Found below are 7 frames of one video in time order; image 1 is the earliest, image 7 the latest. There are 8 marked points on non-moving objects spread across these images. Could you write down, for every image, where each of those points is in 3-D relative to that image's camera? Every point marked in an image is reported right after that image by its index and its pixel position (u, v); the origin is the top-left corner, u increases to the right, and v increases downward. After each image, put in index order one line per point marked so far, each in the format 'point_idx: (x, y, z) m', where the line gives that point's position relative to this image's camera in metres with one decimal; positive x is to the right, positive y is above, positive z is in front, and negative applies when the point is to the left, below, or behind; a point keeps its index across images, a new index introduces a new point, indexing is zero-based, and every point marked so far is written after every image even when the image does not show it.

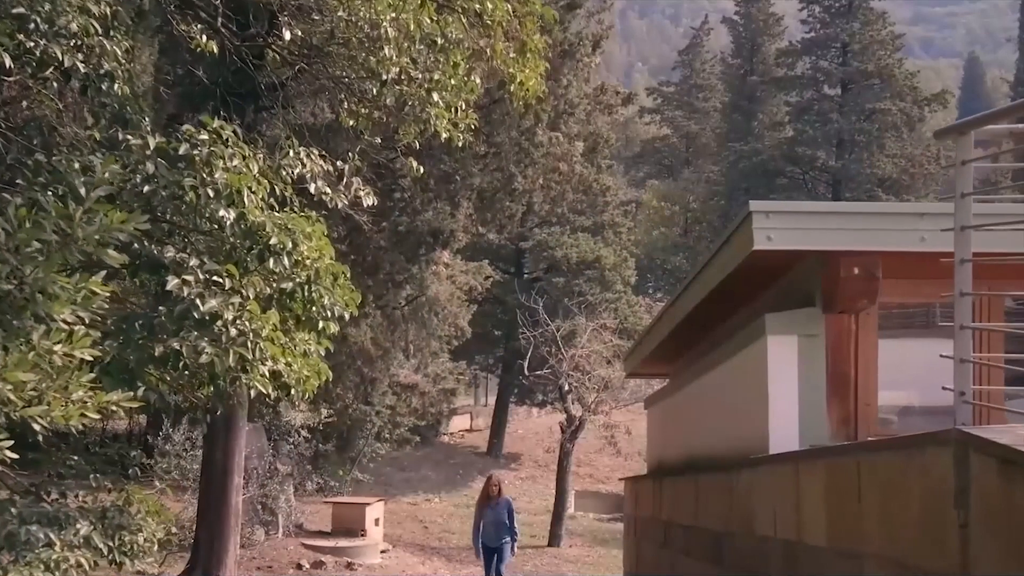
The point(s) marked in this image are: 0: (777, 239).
0: (+1.4, +0.2, +5.0) m
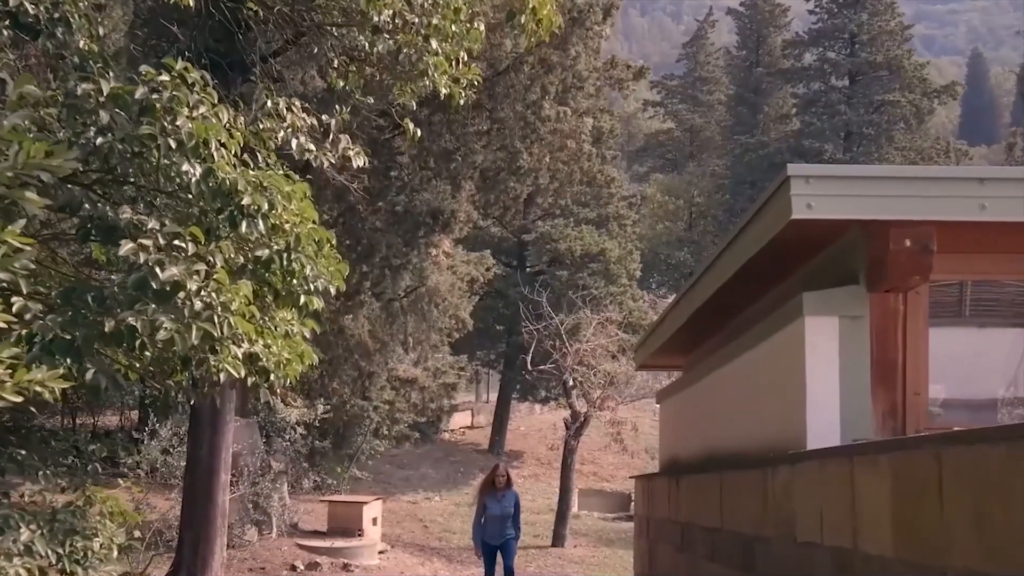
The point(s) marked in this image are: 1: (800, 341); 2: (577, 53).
0: (+1.4, +0.4, +4.4) m
1: (+1.4, -0.3, +4.8) m
2: (+0.8, +2.8, +11.3) m
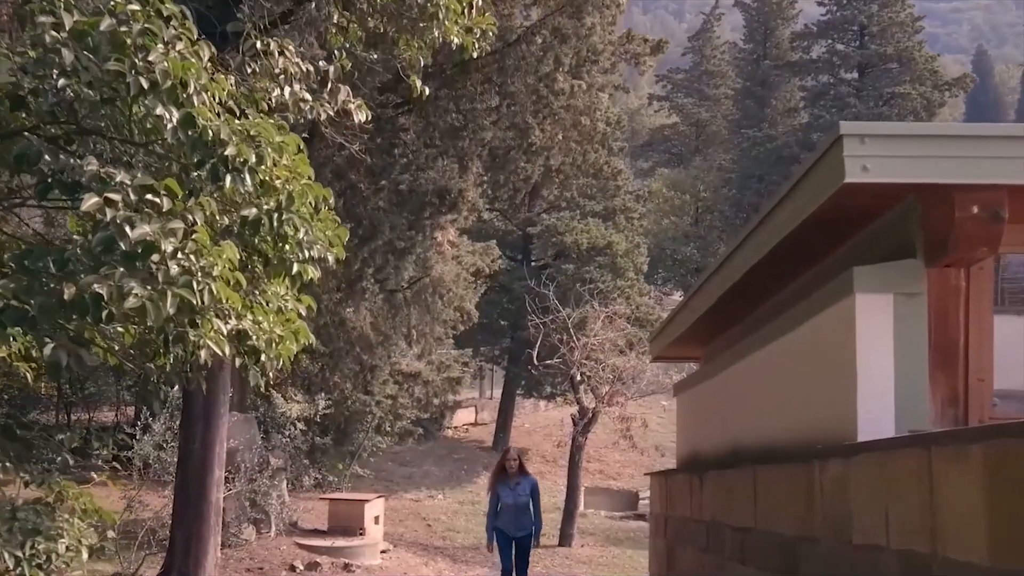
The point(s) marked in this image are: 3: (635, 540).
0: (+1.5, +0.5, +3.9) m
1: (+1.5, -0.1, +4.4) m
2: (+0.9, +2.9, +10.8) m
3: (+2.2, -4.6, +17.8) m
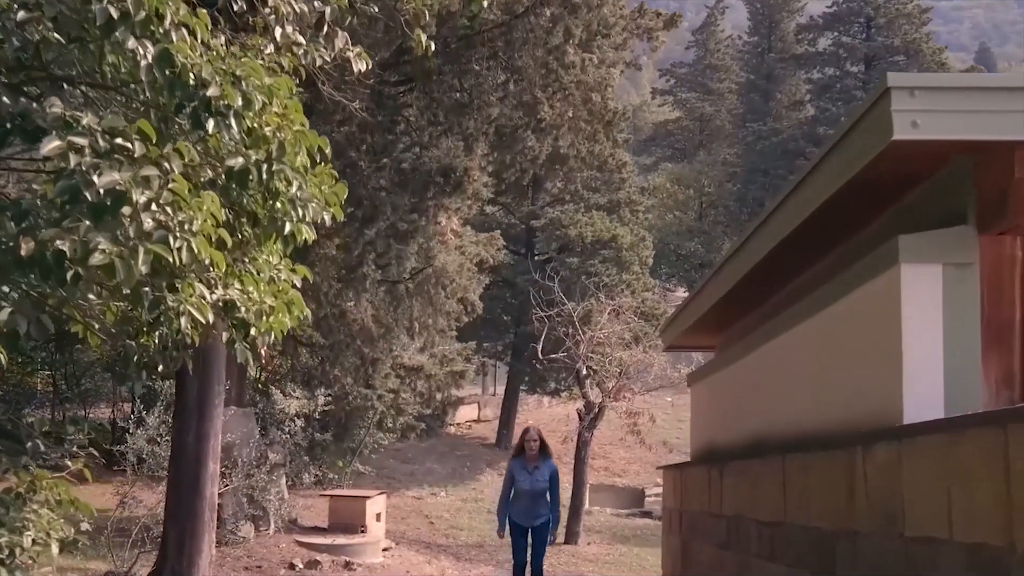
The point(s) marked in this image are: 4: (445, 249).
0: (+1.5, +0.6, +3.6) m
1: (+1.6, 0.0, +4.0) m
2: (+0.9, +3.0, +10.5) m
3: (+2.3, -4.5, +17.4) m
4: (-1.0, +0.6, +14.6) m
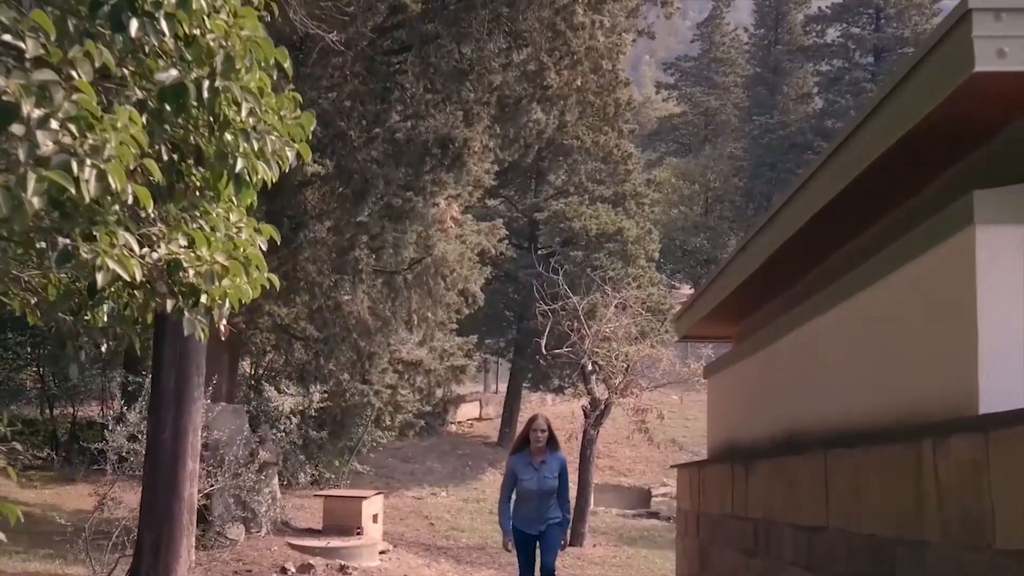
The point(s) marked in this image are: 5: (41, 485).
0: (+1.5, +0.7, +3.0) m
1: (+1.6, +0.1, +3.4) m
2: (+1.0, +3.1, +9.9) m
3: (+2.4, -4.3, +16.8) m
4: (-1.0, +0.7, +14.0) m
5: (-7.2, -3.0, +15.0) m
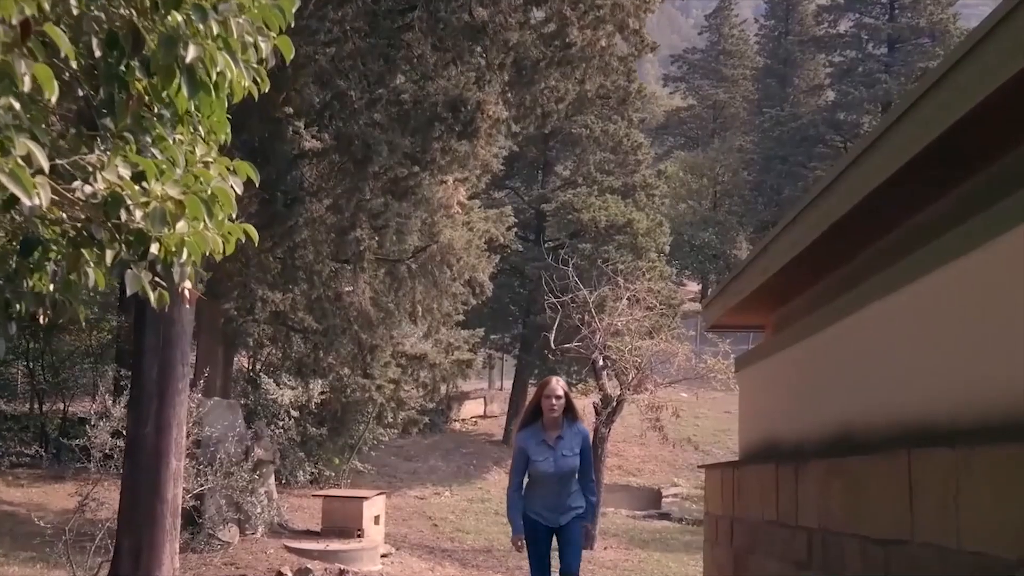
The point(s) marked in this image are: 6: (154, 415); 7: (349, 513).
0: (+1.6, +0.8, +2.3) m
1: (+1.7, +0.2, +2.7) m
2: (+1.1, +3.3, +9.2) m
3: (+2.5, -4.2, +16.1) m
4: (-0.8, +0.9, +13.3) m
5: (-7.1, -2.9, +14.4) m
6: (-2.5, -0.9, +7.0) m
7: (-1.9, -2.6, +11.4) m
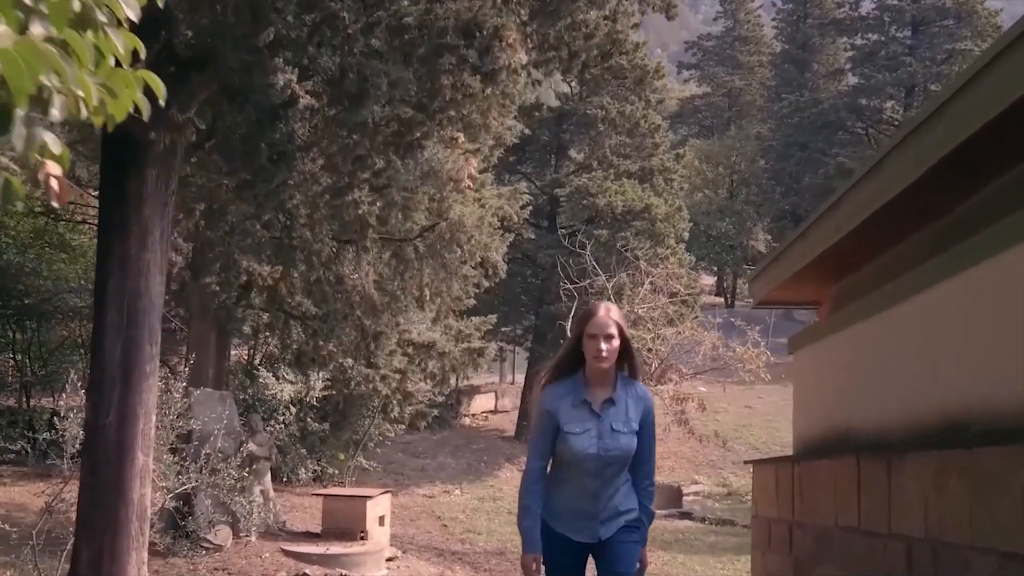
0: (+1.7, +1.0, +1.4) m
1: (+1.8, +0.4, +1.8) m
2: (+1.2, +3.5, +8.3) m
3: (+2.7, -4.0, +15.2) m
4: (-0.6, +1.1, +12.4) m
5: (-6.9, -2.7, +13.5) m
6: (-2.4, -0.7, +6.1) m
7: (-1.7, -2.4, +10.5) m
